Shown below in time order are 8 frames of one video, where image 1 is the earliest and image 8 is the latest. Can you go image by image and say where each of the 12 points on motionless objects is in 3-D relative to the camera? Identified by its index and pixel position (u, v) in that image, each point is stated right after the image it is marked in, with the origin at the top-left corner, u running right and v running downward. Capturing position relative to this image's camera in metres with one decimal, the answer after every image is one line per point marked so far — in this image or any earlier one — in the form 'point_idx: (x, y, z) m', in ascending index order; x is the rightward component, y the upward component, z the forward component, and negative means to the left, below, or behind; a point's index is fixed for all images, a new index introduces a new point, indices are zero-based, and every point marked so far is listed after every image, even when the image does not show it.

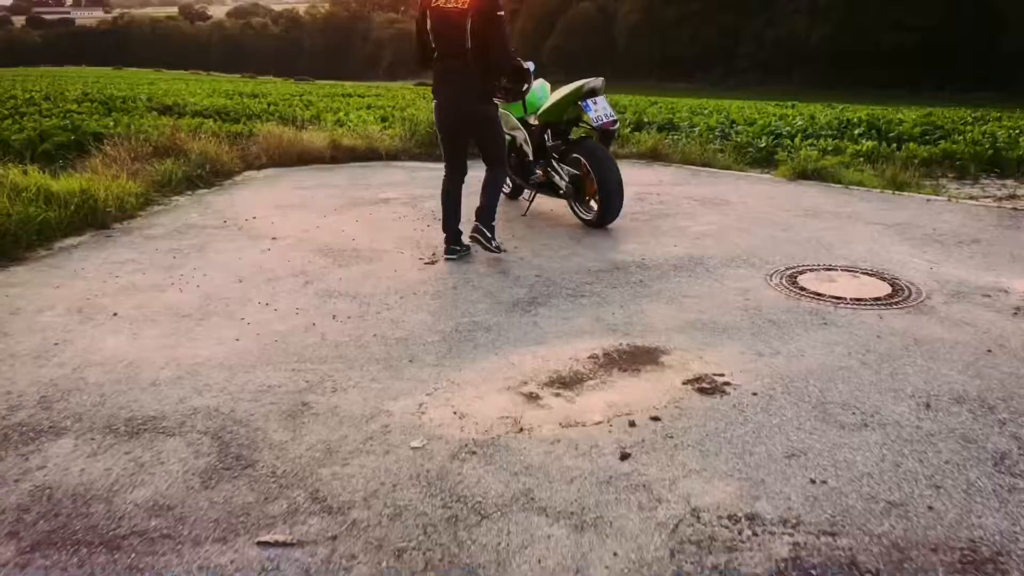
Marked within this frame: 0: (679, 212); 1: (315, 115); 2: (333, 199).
0: (+1.4, +0.6, +6.8) m
1: (-3.9, +3.5, +16.2) m
2: (-1.7, +0.8, +7.8) m
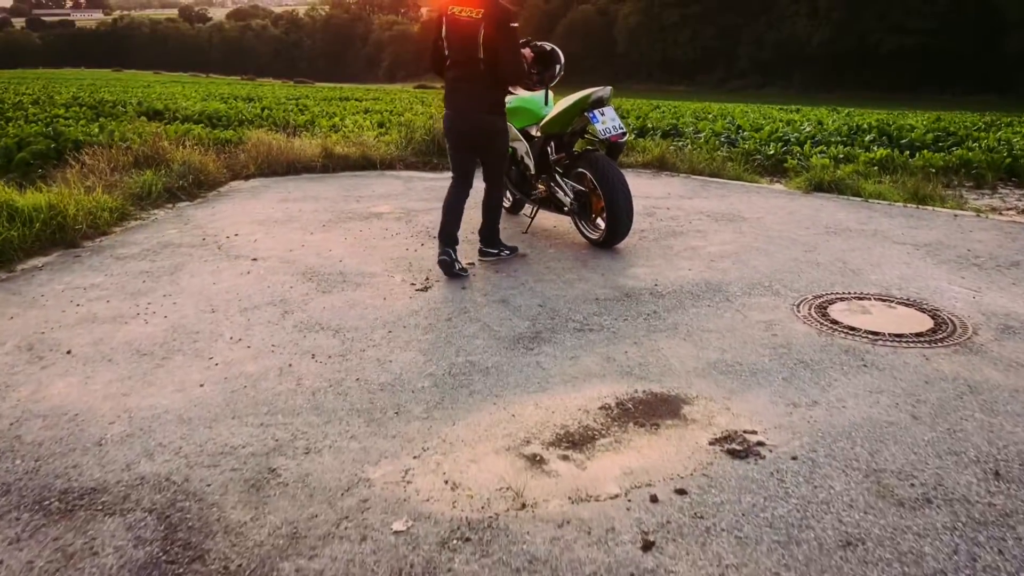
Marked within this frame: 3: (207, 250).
0: (+1.4, +0.4, +6.3) m
1: (-3.9, +3.3, +15.7) m
2: (-1.7, +0.7, +7.3) m
3: (-2.3, +0.3, +6.0) m
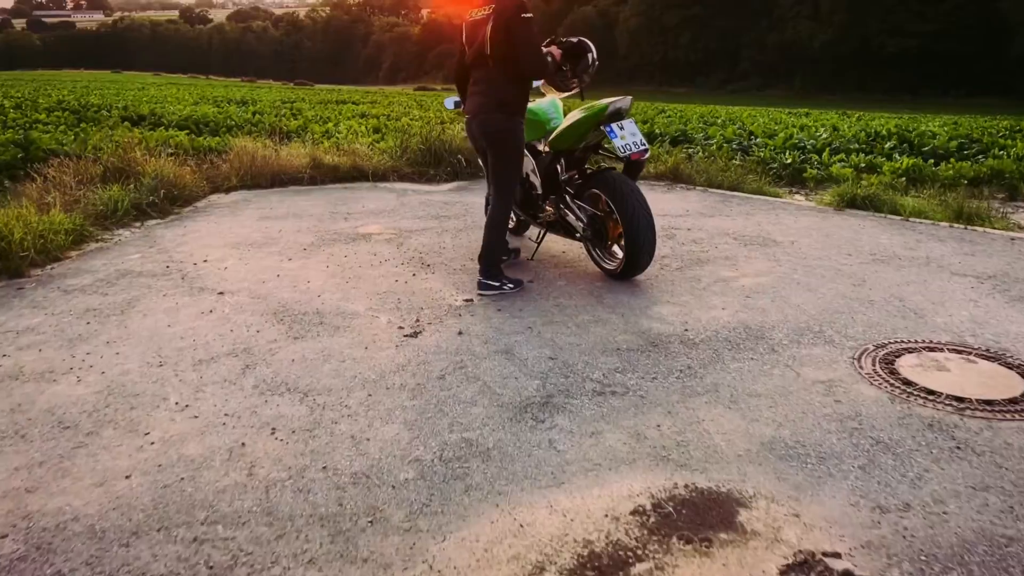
0: (+1.4, +0.2, +5.6) m
1: (-3.9, +3.0, +15.0) m
2: (-1.7, +0.4, +6.6) m
3: (-2.2, 0.0, +5.3) m
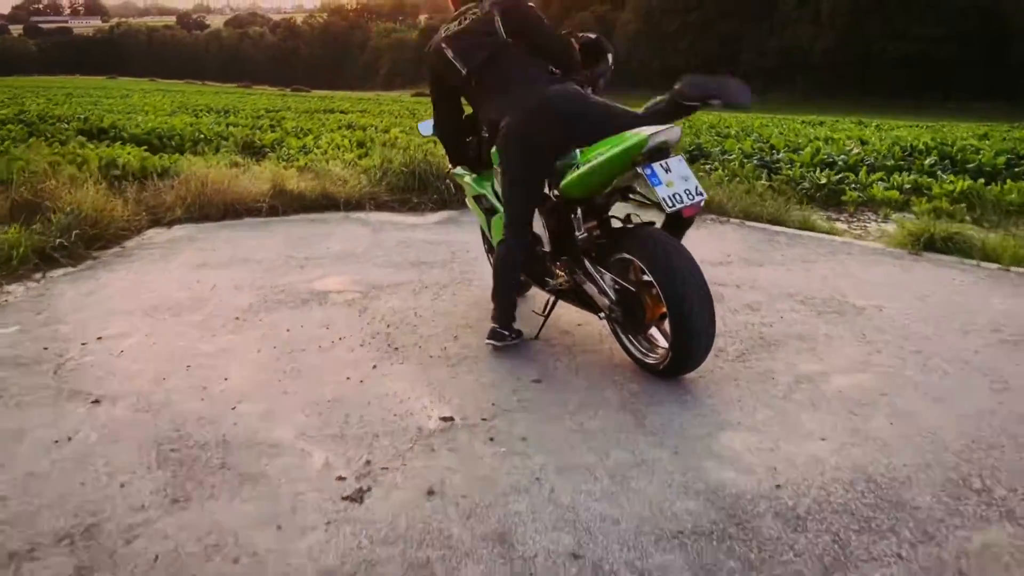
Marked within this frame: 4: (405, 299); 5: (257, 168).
0: (+1.4, -0.2, +4.1) m
1: (-3.9, +2.5, +13.5) m
2: (-1.7, 0.0, +5.1) m
3: (-2.2, -0.4, +3.8) m
4: (-0.6, -0.1, +4.9) m
5: (-3.1, +1.5, +9.8) m
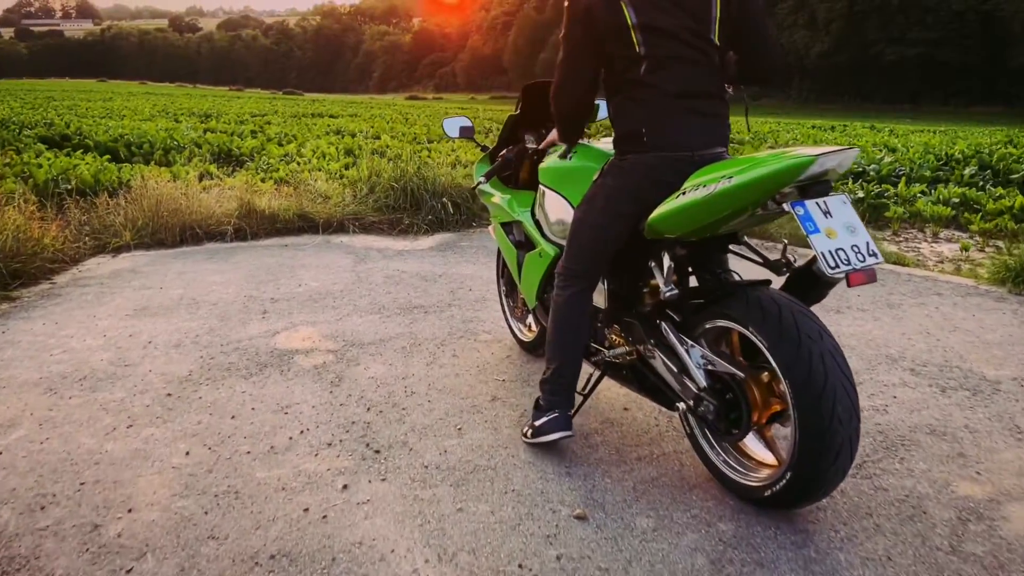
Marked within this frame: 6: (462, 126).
0: (+1.5, -0.5, +3.0) m
1: (-3.9, +2.2, +12.4) m
2: (-1.6, -0.3, +4.0) m
3: (-2.1, -0.7, +2.7) m
4: (-0.6, -0.4, +3.8) m
5: (-3.0, +1.1, +8.7) m
6: (-0.3, +0.8, +4.0) m
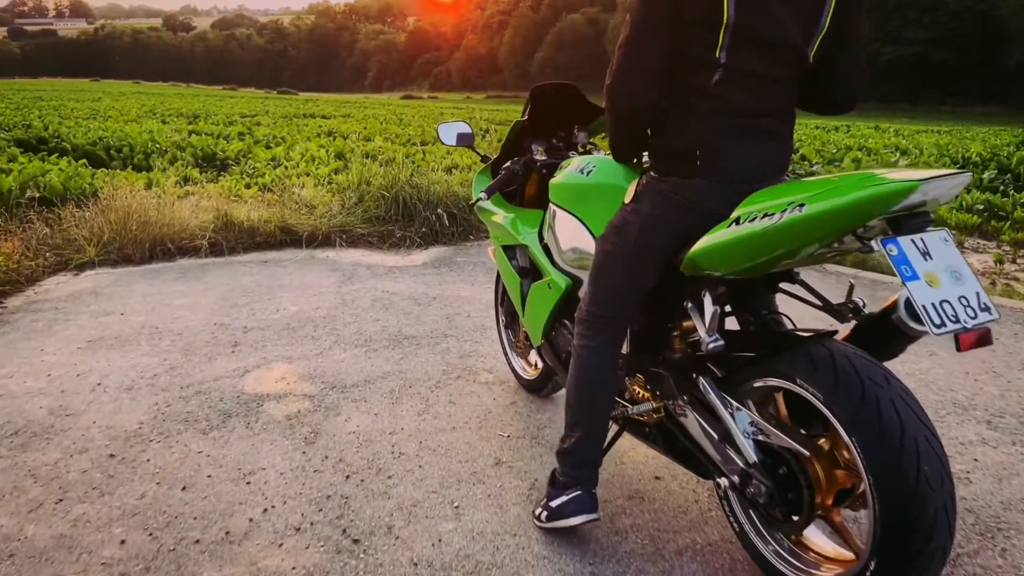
0: (+1.5, -0.7, +2.5) m
1: (-3.9, +2.0, +11.8) m
2: (-1.6, -0.5, +3.4) m
3: (-2.1, -0.8, +2.1) m
4: (-0.5, -0.5, +3.2) m
5: (-3.0, +1.0, +8.1) m
6: (-0.2, +0.7, +3.5) m
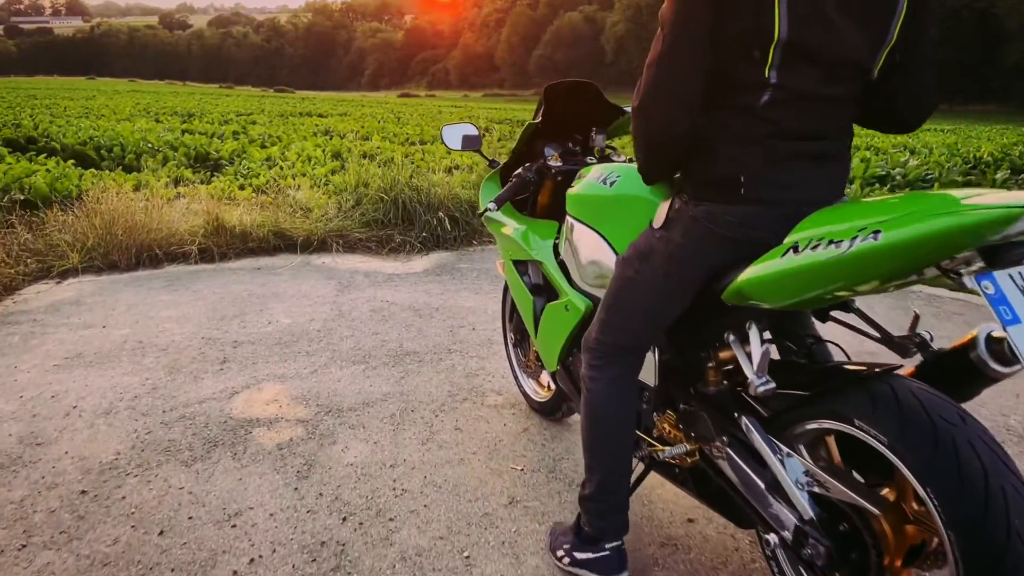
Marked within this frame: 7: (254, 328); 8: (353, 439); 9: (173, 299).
0: (+1.6, -0.7, +2.2) m
1: (-3.9, +2.0, +11.5) m
2: (-1.6, -0.5, +3.2) m
3: (-2.1, -0.9, +1.9) m
4: (-0.5, -0.6, +3.0) m
5: (-3.0, +0.9, +7.8) m
6: (-0.2, +0.6, +3.2) m
7: (-1.4, -0.2, +4.3) m
8: (-0.6, -0.6, +3.0) m
9: (-2.0, -0.1, +4.9) m
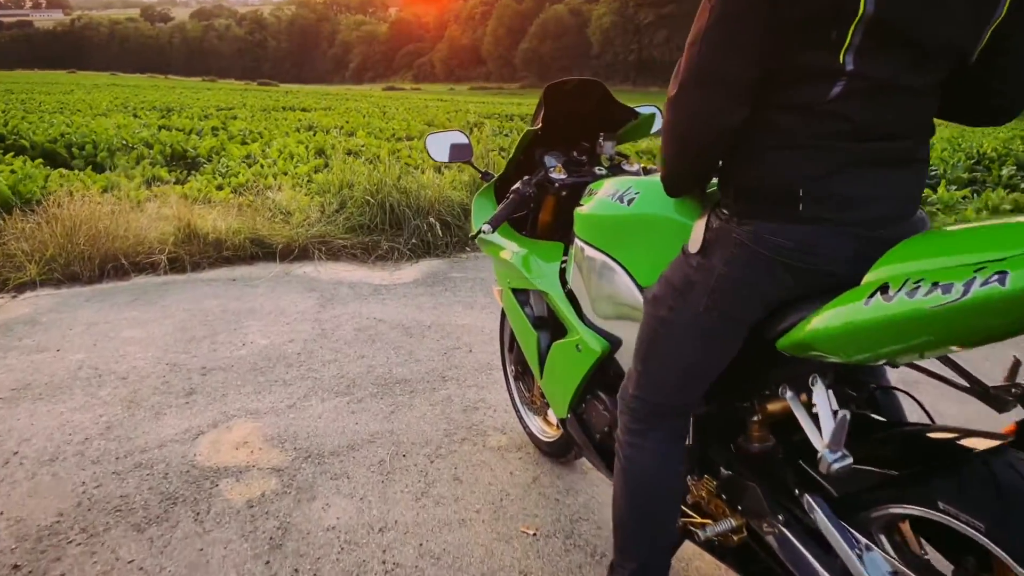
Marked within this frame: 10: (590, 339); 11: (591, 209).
0: (+1.6, -0.8, +1.8) m
1: (-4.0, +1.9, +11.0) m
2: (-1.5, -0.6, +2.7) m
3: (-2.0, -1.0, +1.4) m
4: (-0.5, -0.7, +2.6) m
5: (-3.1, +0.9, +7.4) m
6: (-0.2, +0.5, +2.8) m
7: (-1.4, -0.3, +3.9) m
8: (-0.6, -0.7, +2.6) m
9: (-2.1, -0.2, +4.5) m
10: (+0.2, -0.1, +2.3) m
11: (+0.3, +0.2, +2.3) m
